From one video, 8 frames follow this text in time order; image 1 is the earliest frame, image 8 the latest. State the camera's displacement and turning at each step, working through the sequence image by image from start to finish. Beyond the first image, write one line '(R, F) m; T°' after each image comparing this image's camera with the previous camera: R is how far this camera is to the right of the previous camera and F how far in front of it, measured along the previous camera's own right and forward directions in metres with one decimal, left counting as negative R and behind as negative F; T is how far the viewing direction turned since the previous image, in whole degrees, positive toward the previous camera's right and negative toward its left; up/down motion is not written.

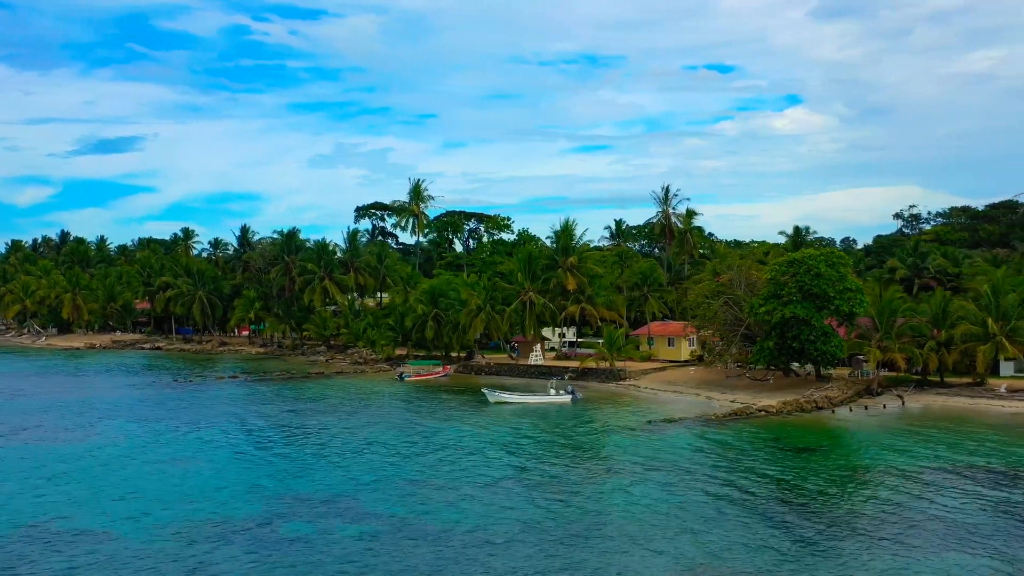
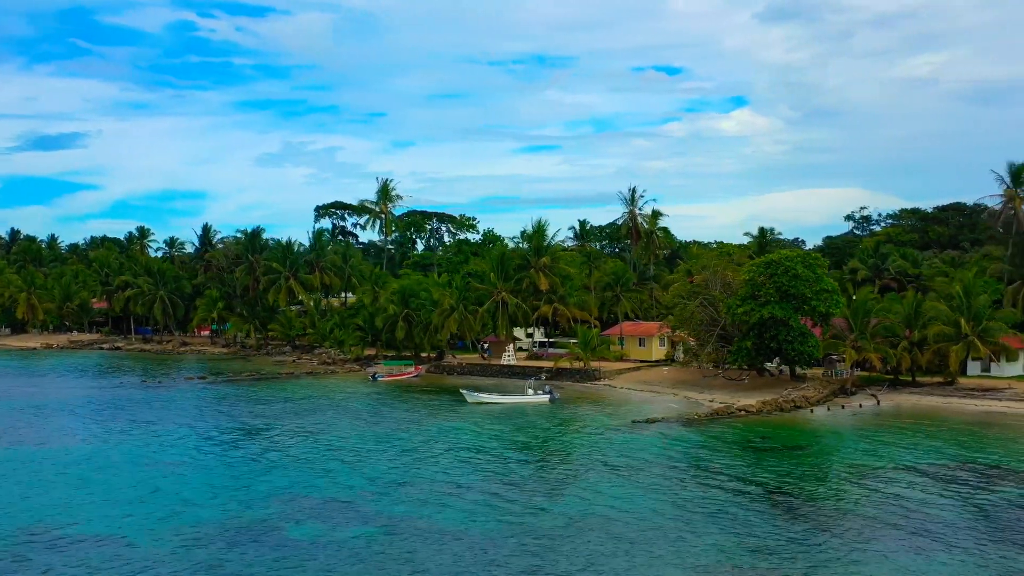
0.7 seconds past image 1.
(-1.3, 0.0) m; +3°
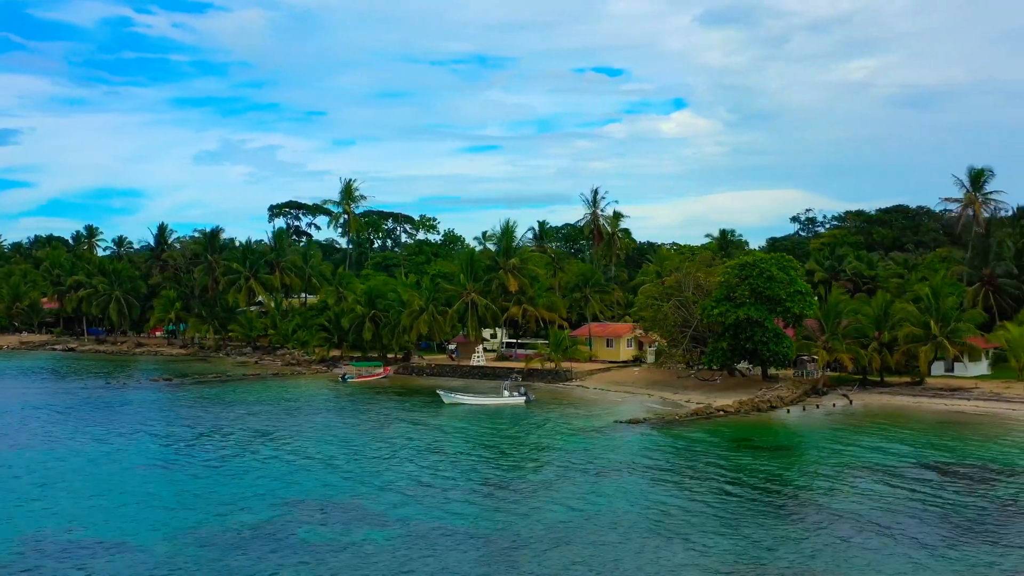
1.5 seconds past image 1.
(-1.5, -0.1) m; +3°
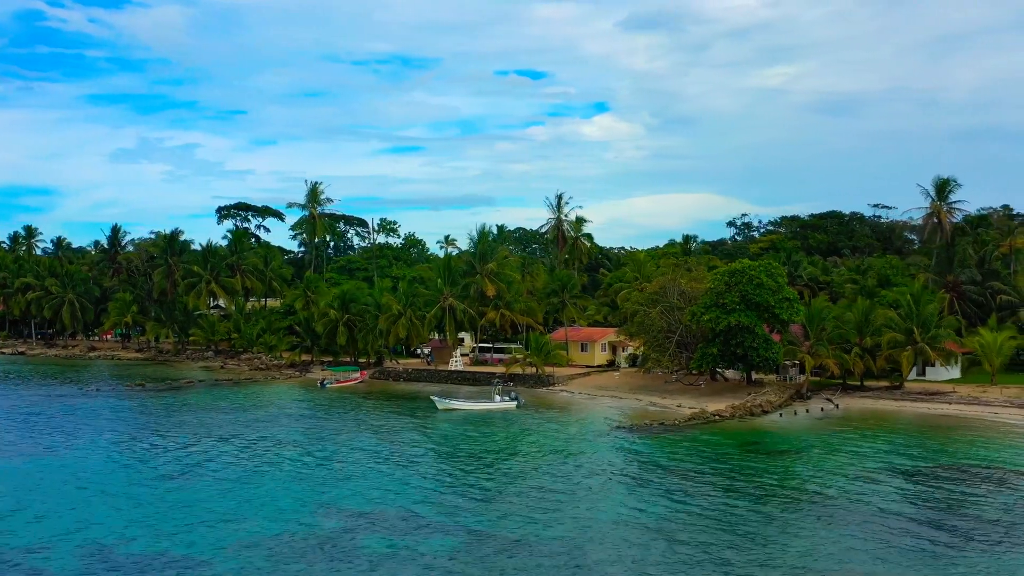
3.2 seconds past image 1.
(-2.9, -0.2) m; +4°
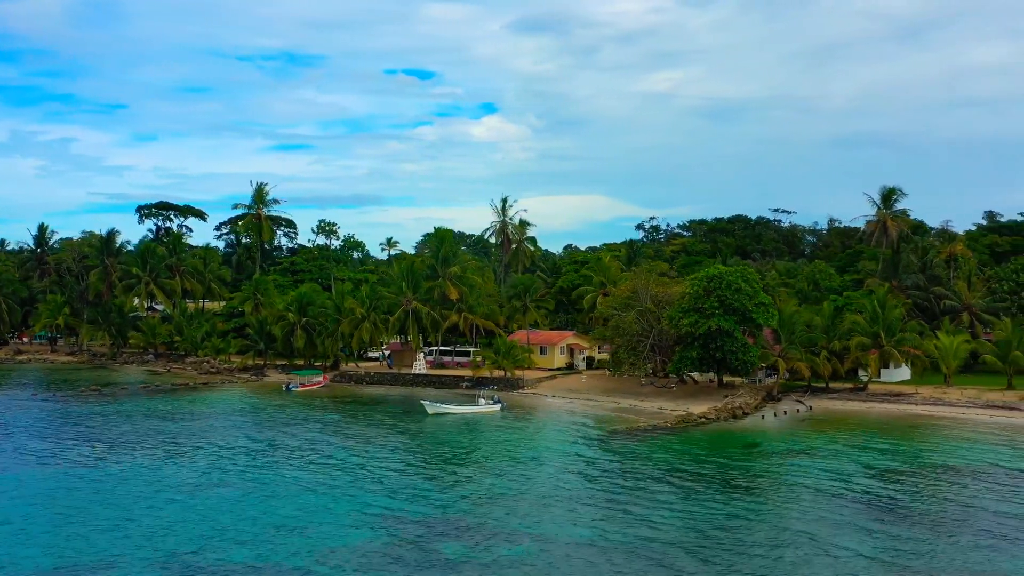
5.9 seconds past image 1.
(-4.0, -0.1) m; +6°
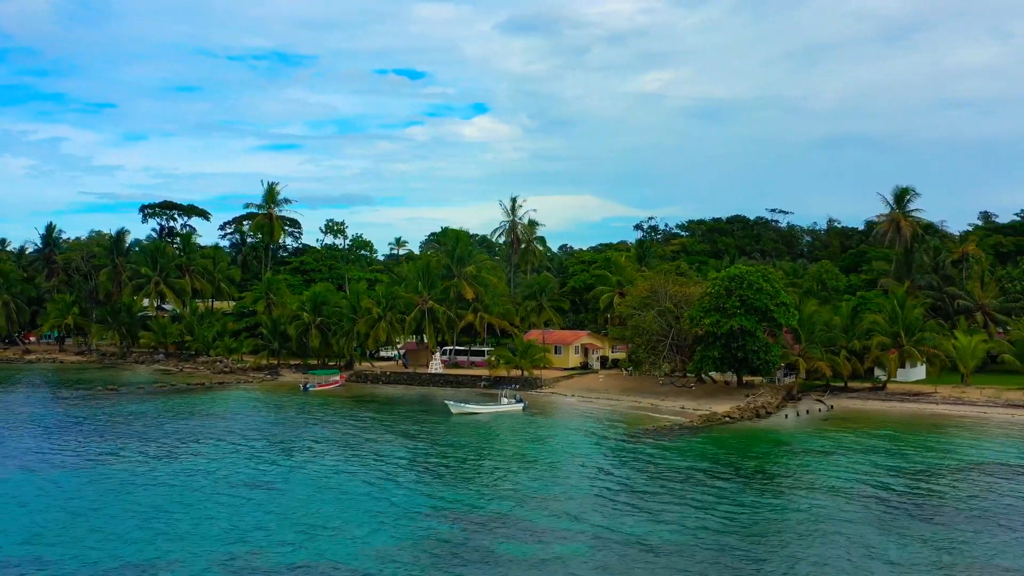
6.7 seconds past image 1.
(-1.3, -0.1) m; +1°
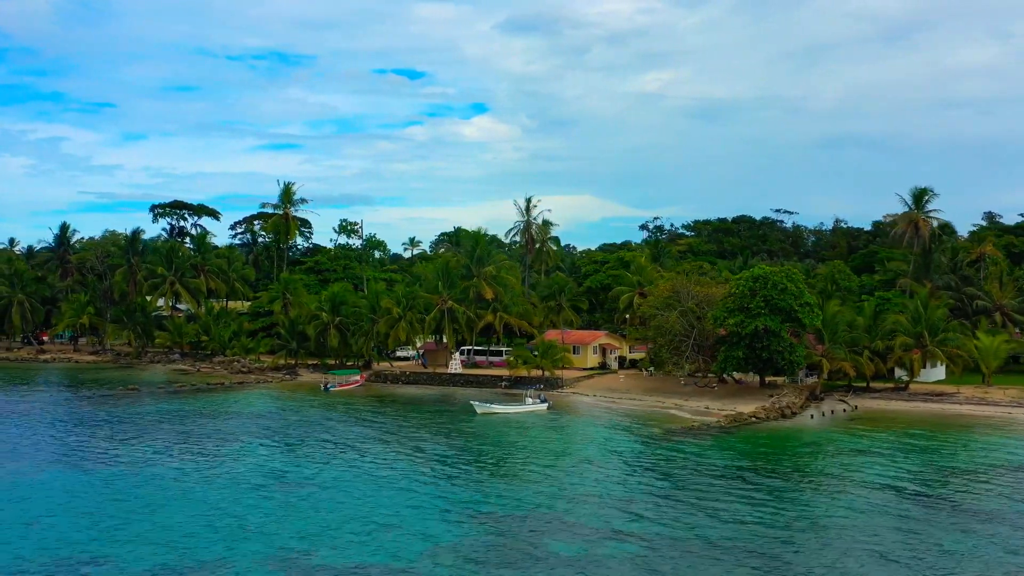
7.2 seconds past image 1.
(-1.1, 0.0) m; 0°
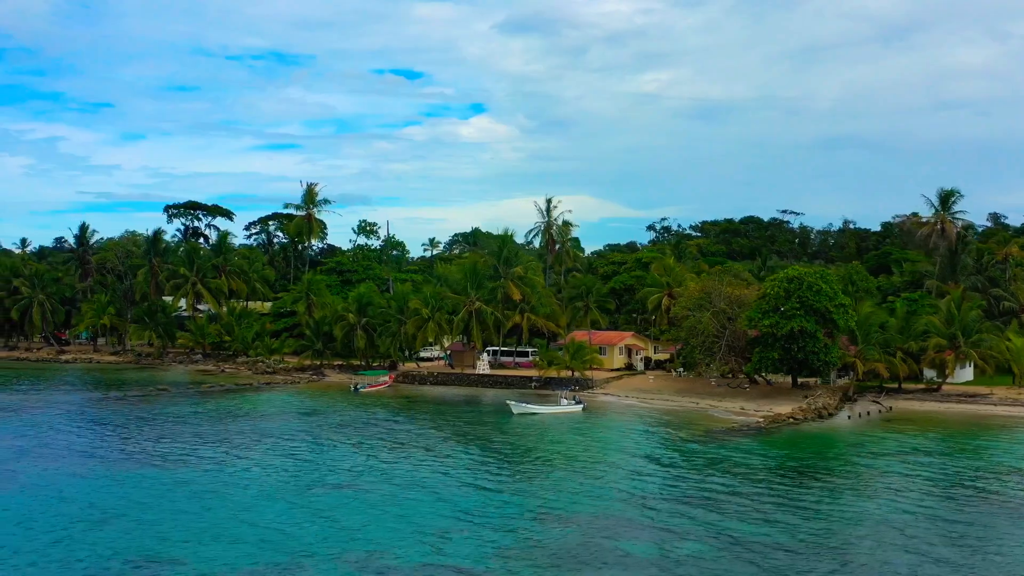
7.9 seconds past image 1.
(-1.6, 0.0) m; 0°
